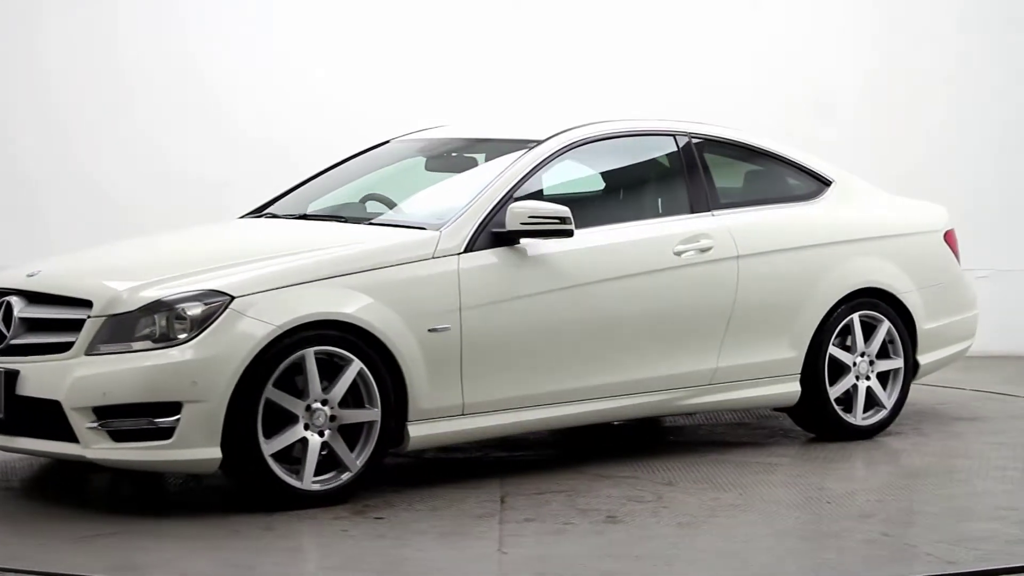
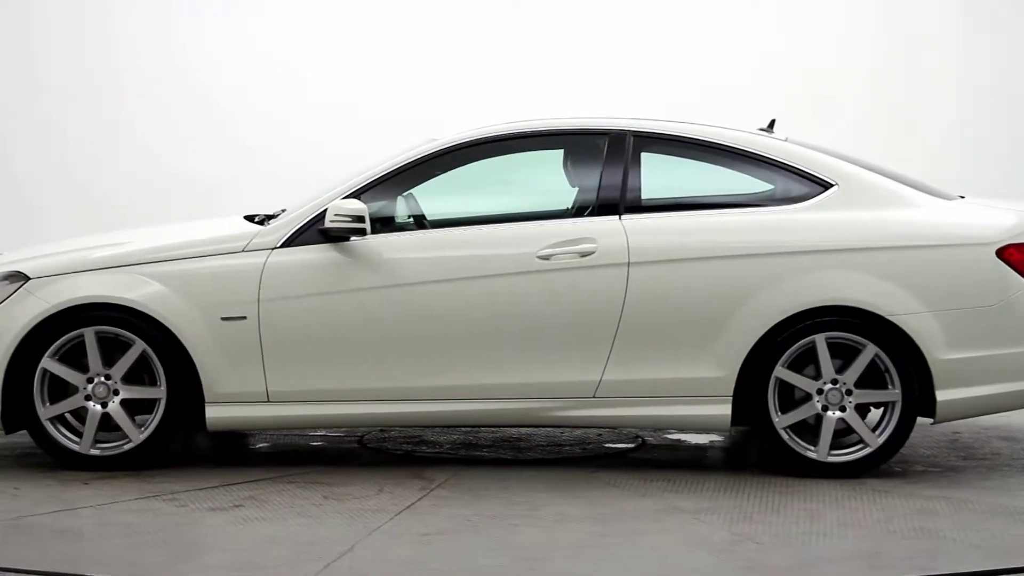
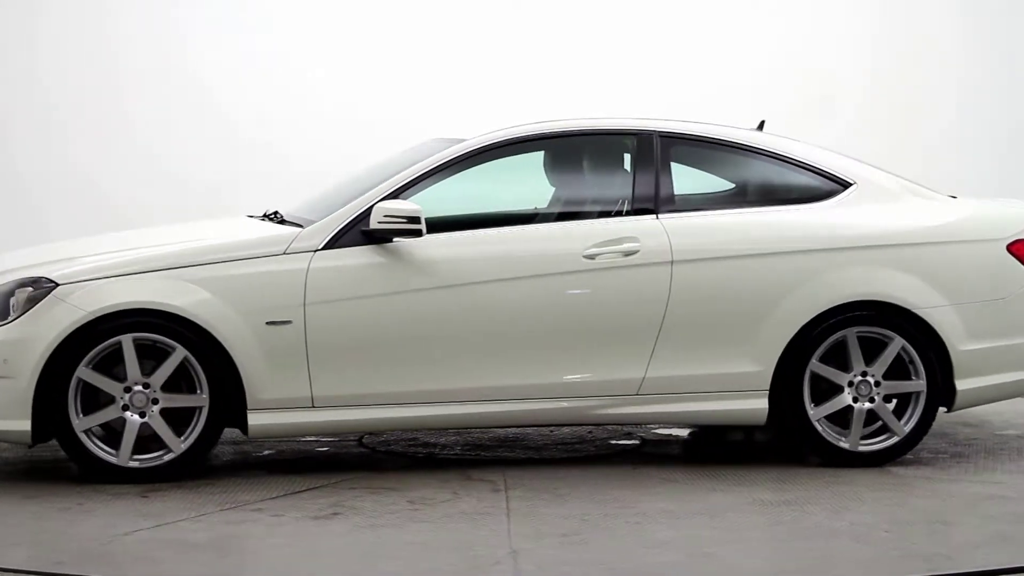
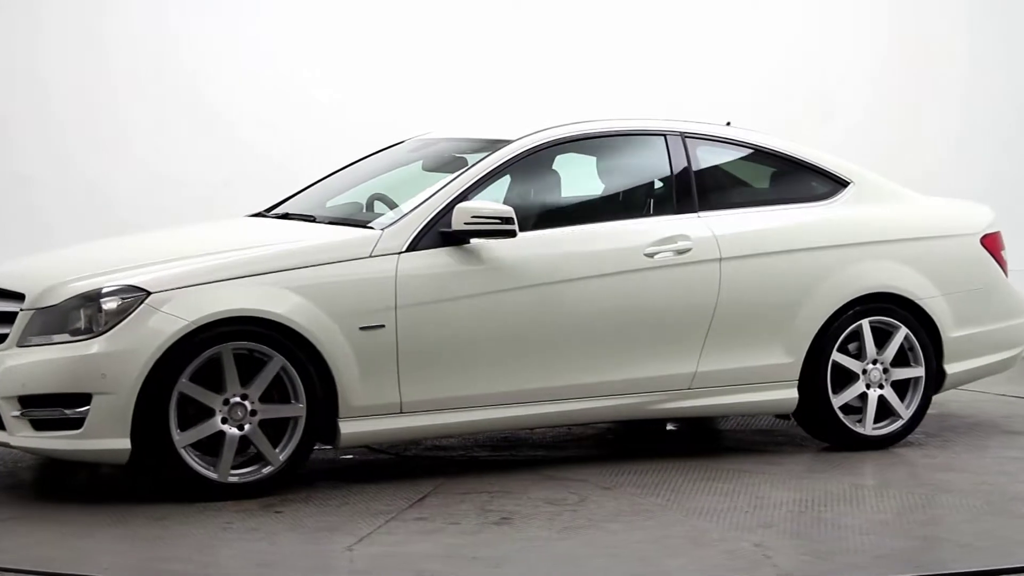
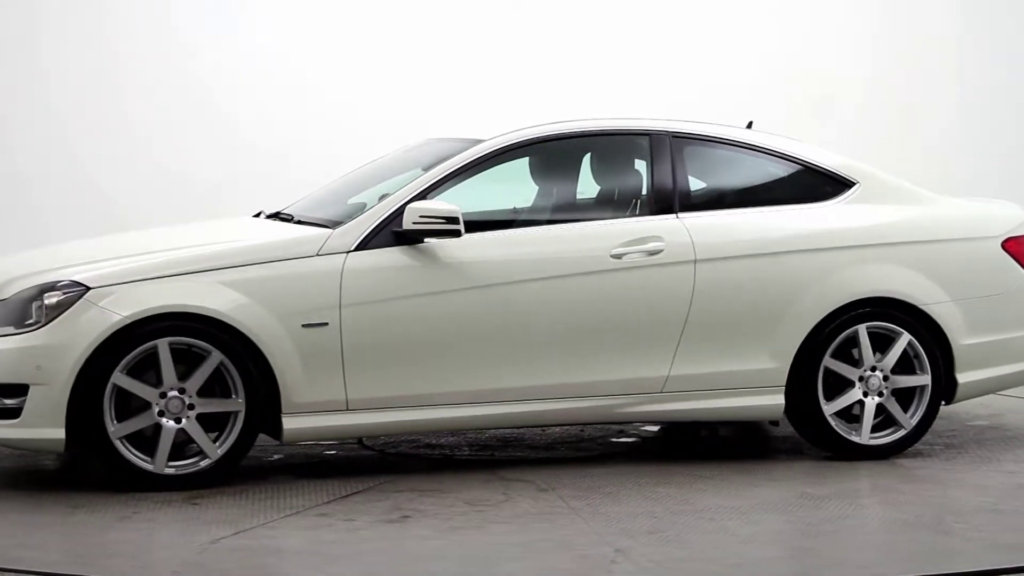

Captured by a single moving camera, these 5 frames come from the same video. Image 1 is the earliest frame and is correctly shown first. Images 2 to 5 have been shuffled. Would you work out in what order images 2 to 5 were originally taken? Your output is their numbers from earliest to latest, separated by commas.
4, 5, 3, 2
